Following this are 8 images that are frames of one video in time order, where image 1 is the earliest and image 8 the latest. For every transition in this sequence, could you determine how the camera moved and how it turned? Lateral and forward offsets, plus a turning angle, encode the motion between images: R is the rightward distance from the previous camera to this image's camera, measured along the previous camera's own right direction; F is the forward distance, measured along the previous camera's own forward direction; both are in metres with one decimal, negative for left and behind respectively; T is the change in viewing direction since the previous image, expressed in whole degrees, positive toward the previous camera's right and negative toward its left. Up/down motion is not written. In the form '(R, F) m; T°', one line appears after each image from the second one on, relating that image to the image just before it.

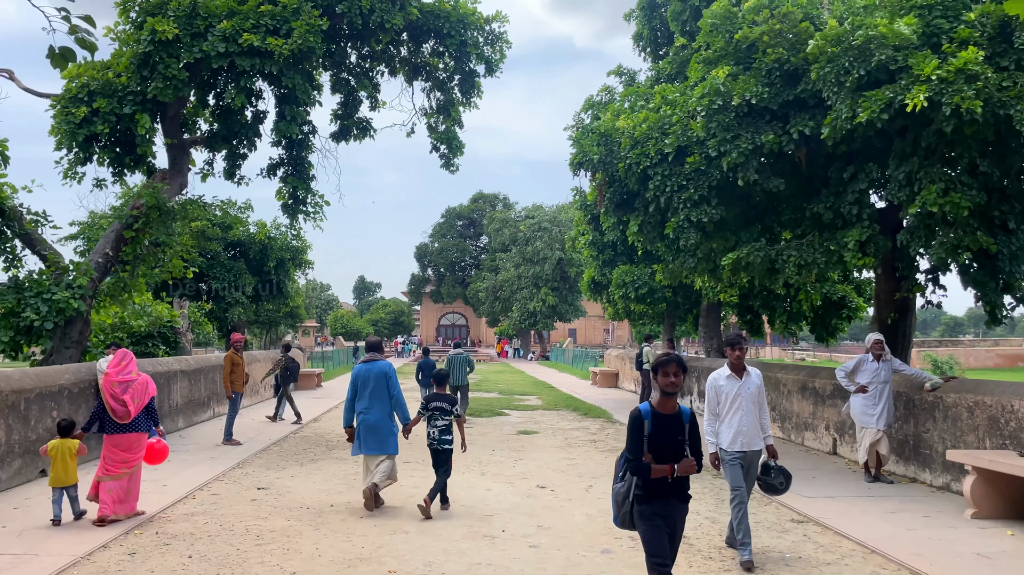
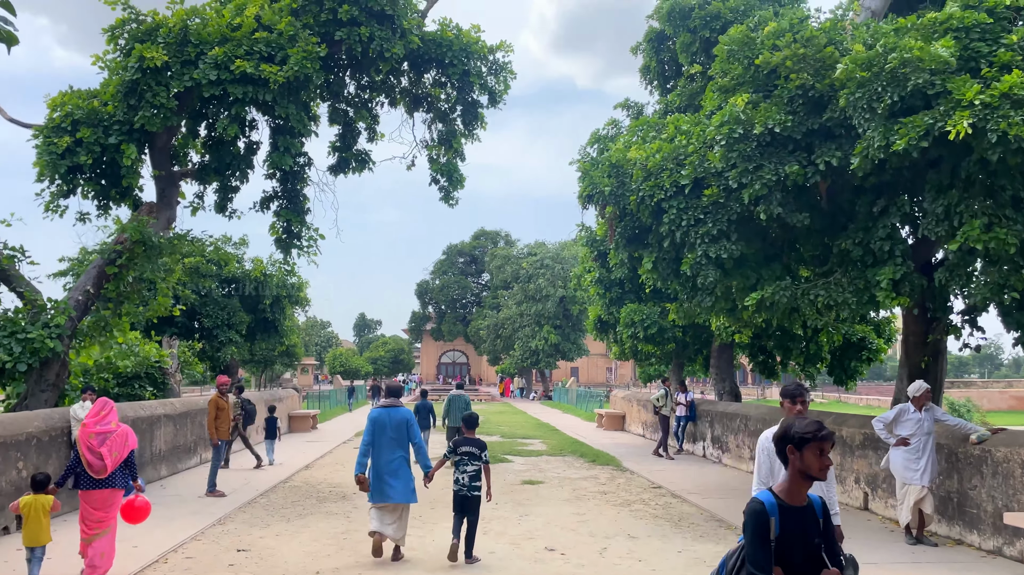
(0.0, +0.6) m; 0°
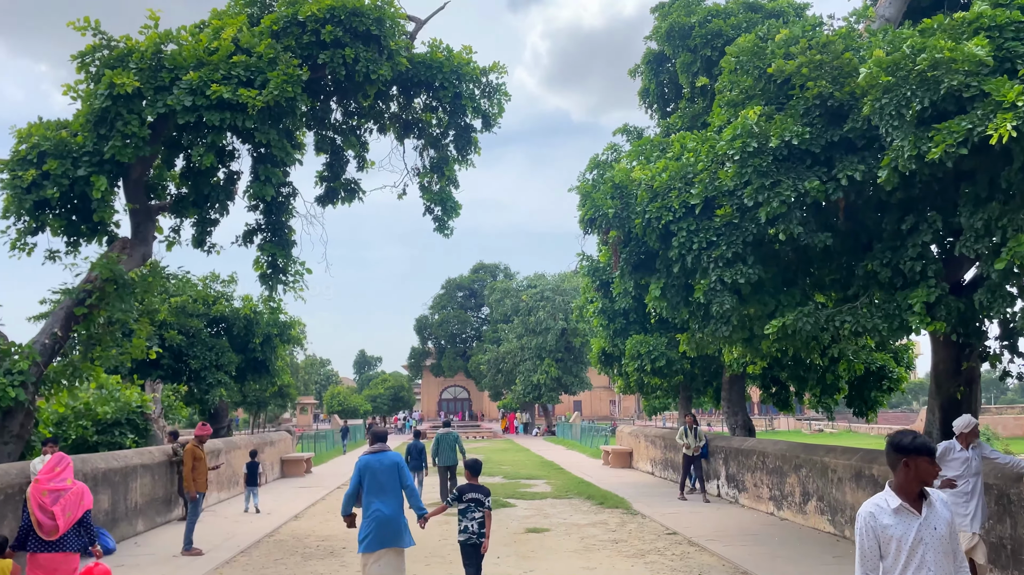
(0.0, +0.7) m; 0°
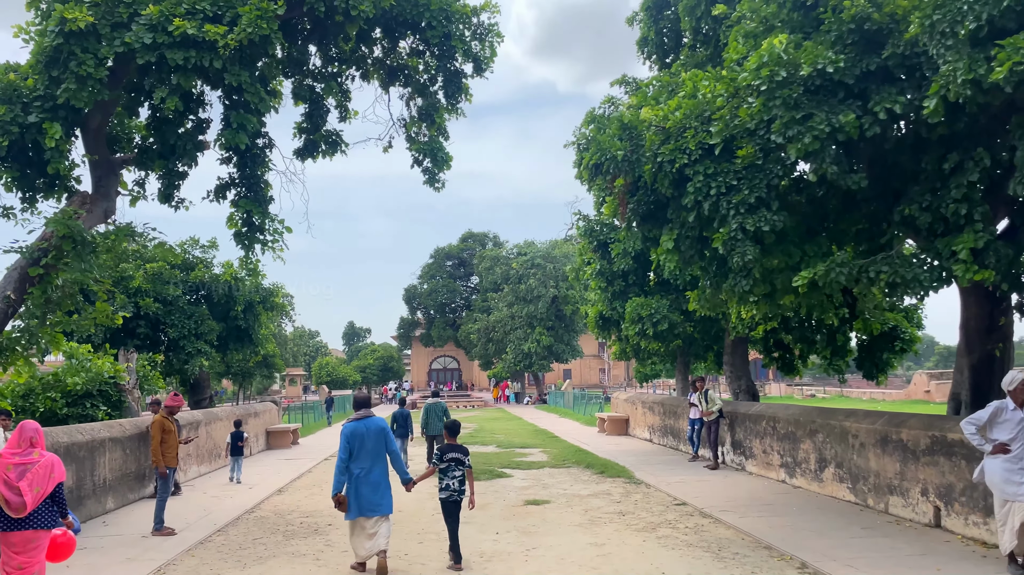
(-0.1, +0.8) m; +1°
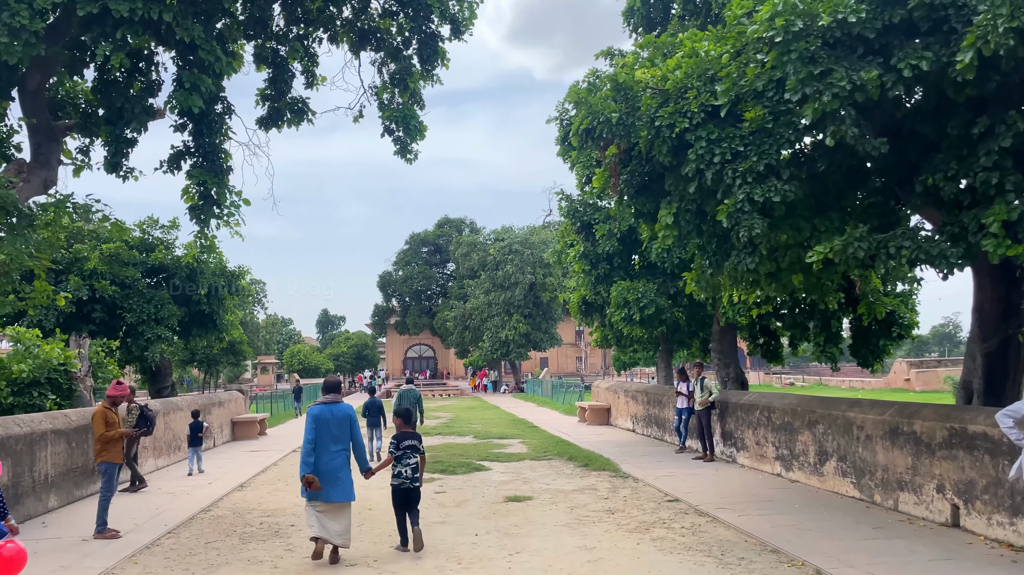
(-0.1, +0.7) m; +2°
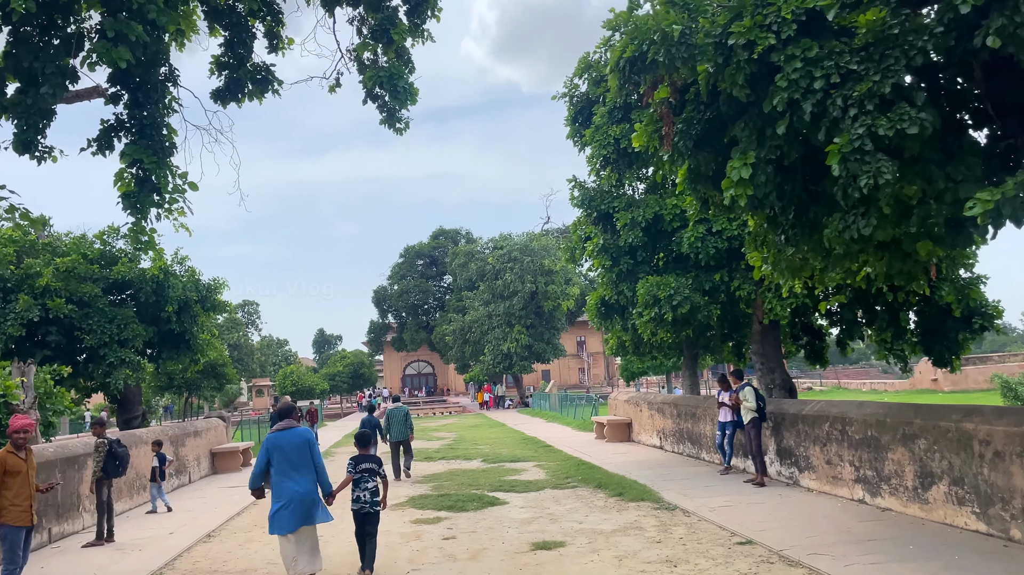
(-0.2, +1.8) m; 0°
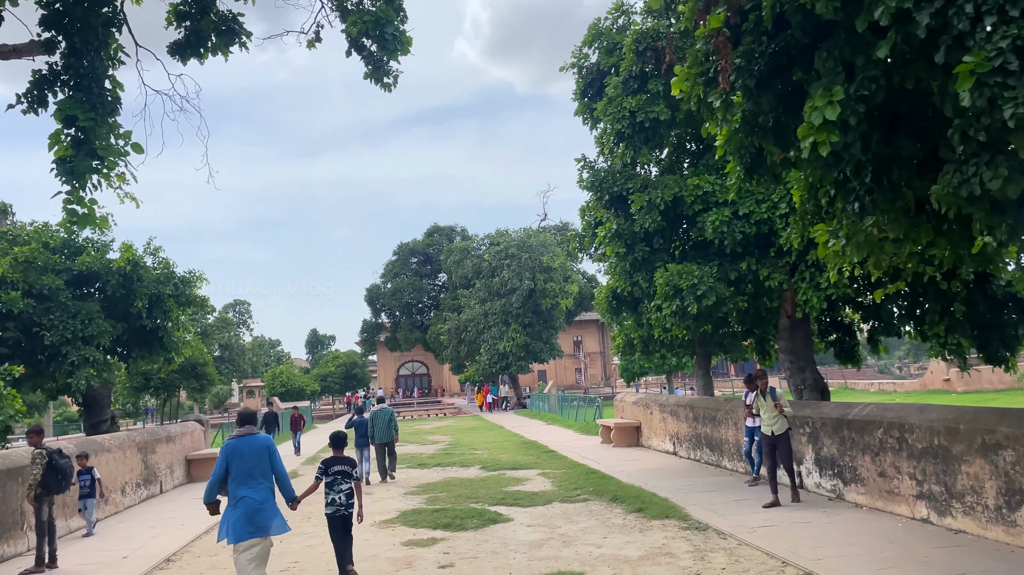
(-0.1, +1.2) m; 0°
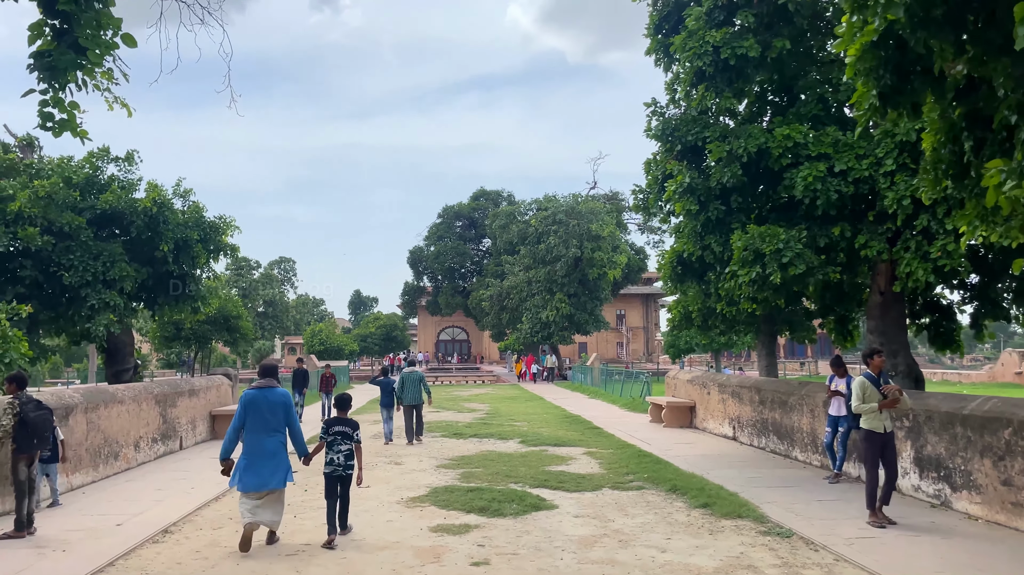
(-0.1, +1.2) m; -3°
